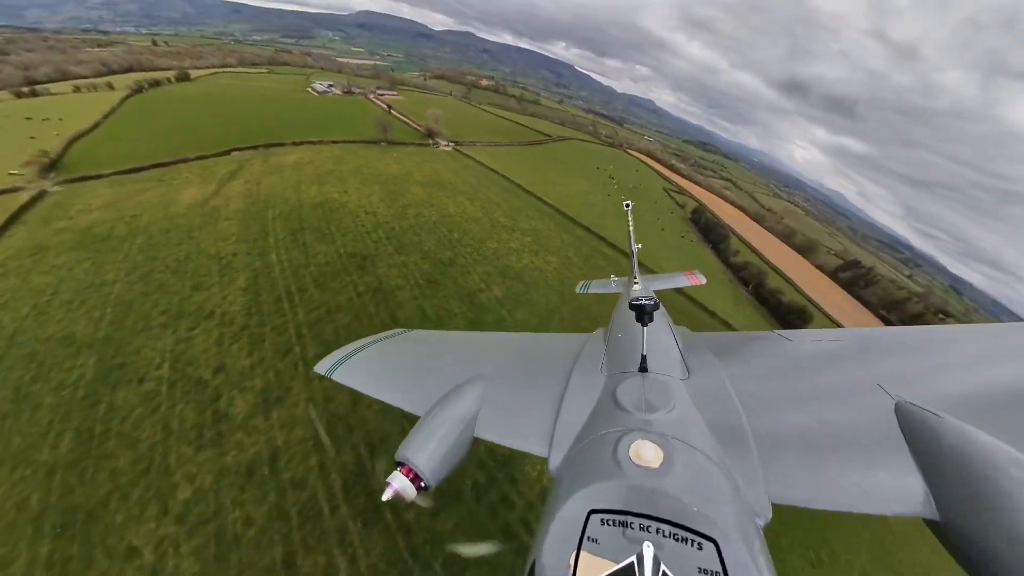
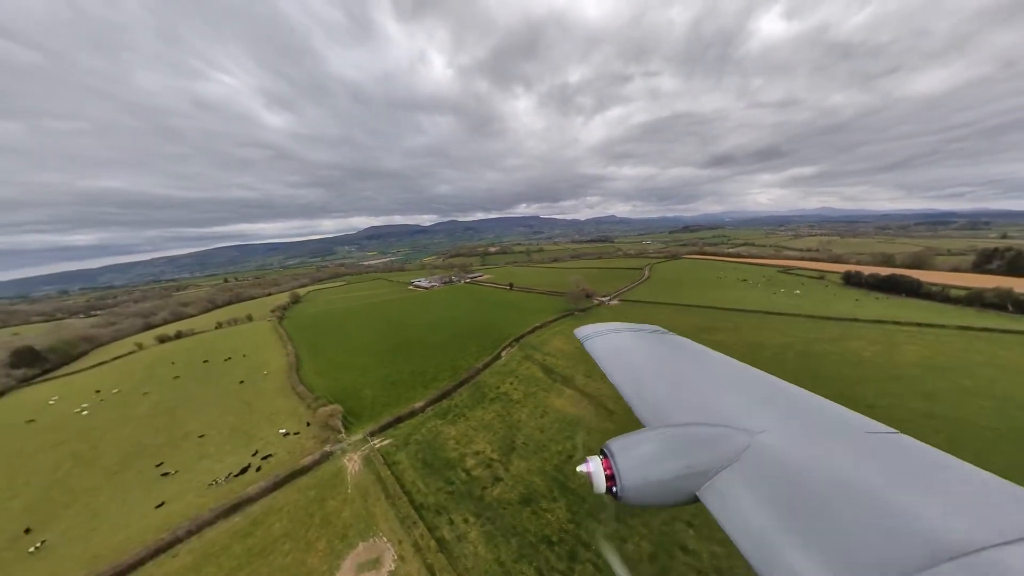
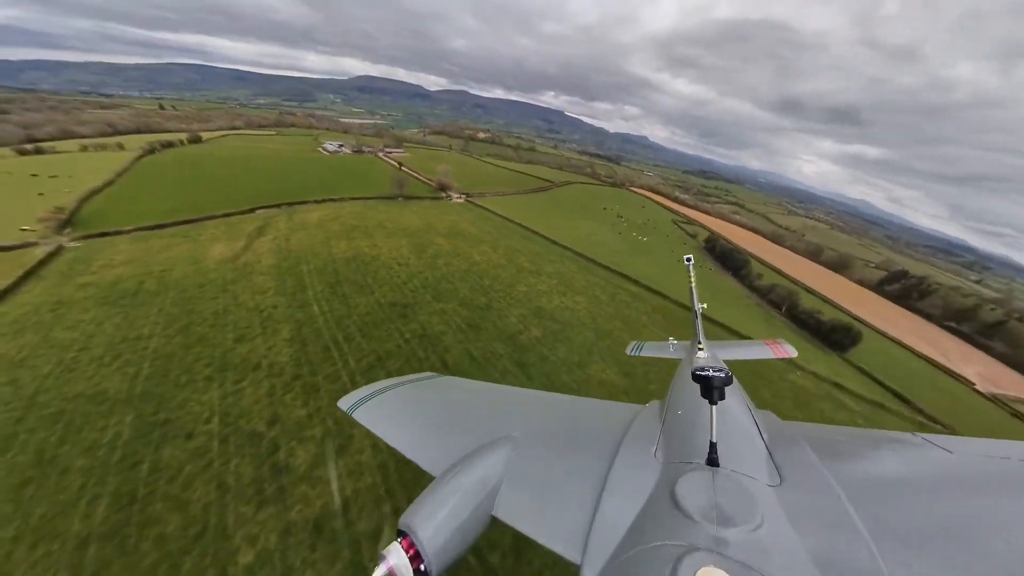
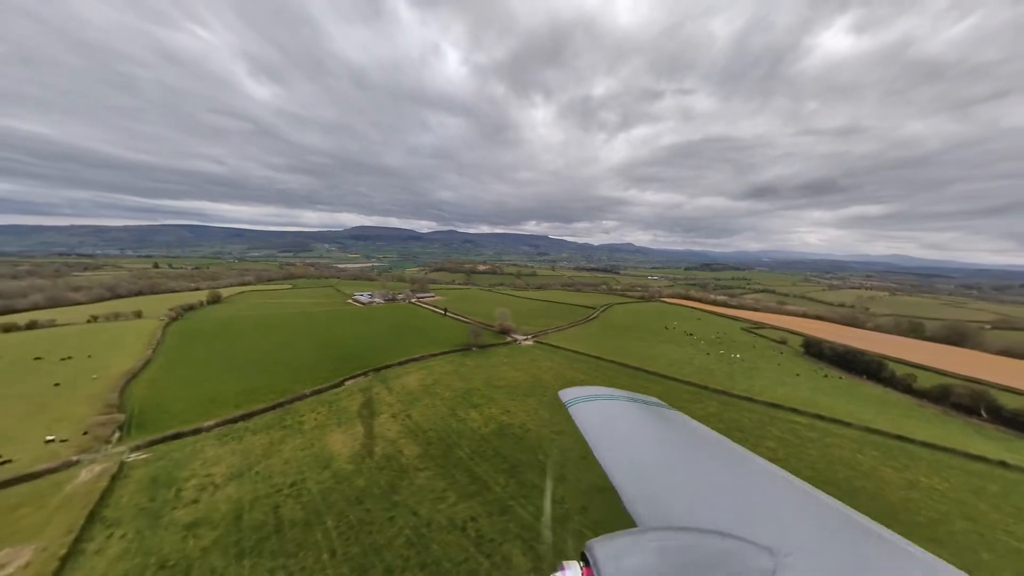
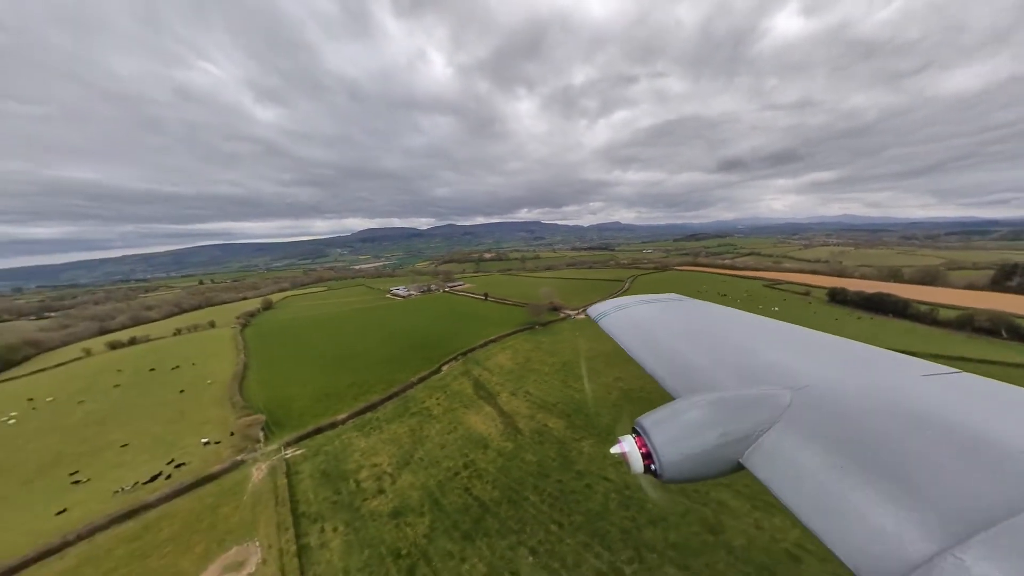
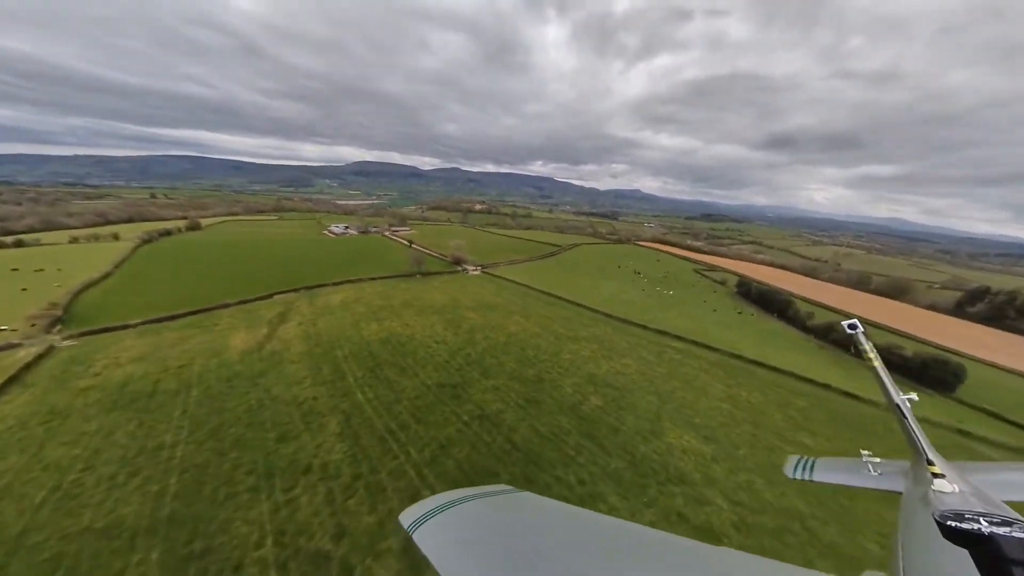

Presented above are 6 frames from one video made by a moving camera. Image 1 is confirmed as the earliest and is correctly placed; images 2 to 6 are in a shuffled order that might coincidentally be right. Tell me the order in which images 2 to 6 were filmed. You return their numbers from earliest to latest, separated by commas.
3, 6, 4, 5, 2
